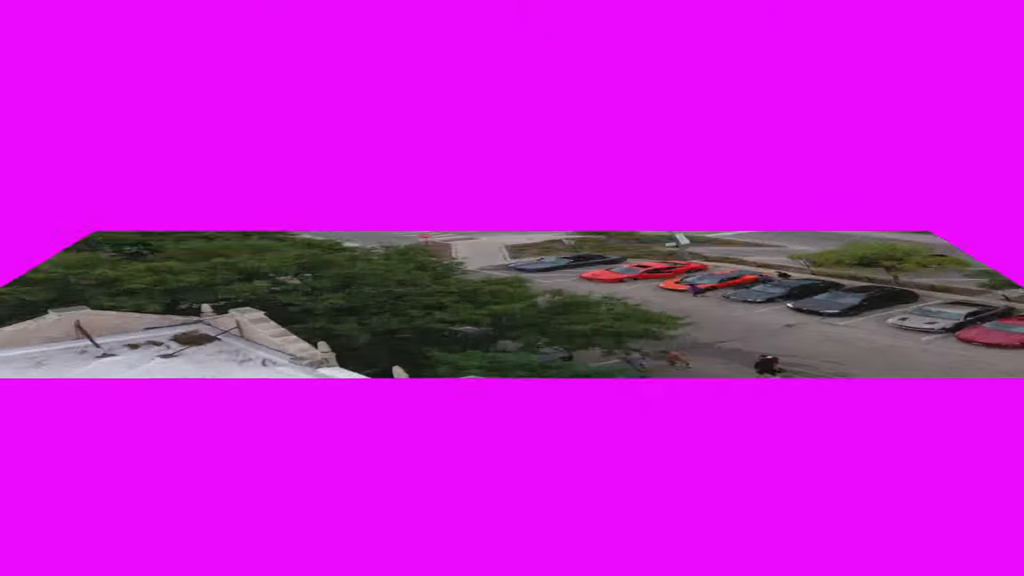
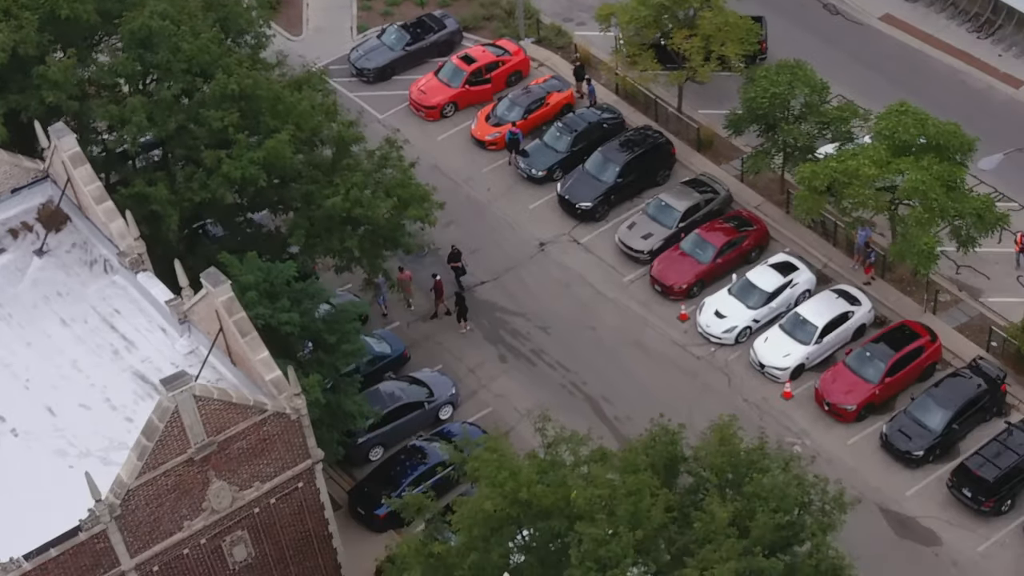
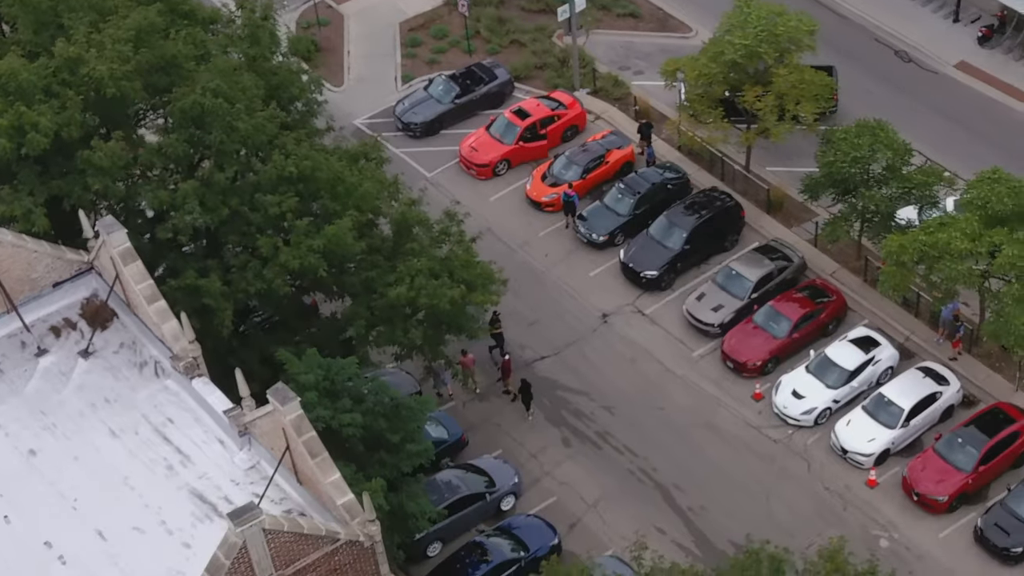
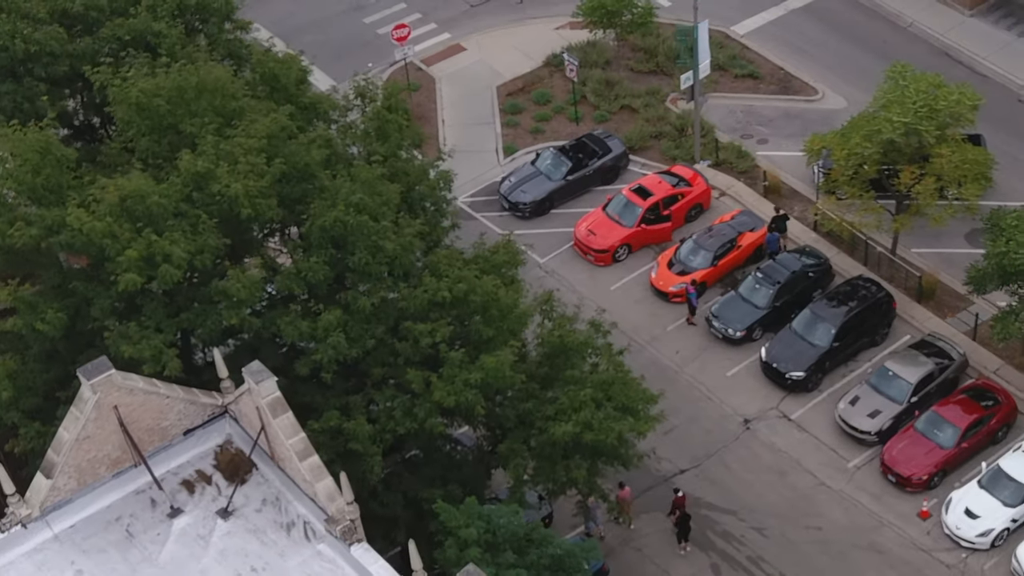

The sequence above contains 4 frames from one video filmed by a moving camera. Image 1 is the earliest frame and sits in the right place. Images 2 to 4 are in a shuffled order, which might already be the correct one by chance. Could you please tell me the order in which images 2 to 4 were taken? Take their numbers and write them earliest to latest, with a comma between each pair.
4, 3, 2
